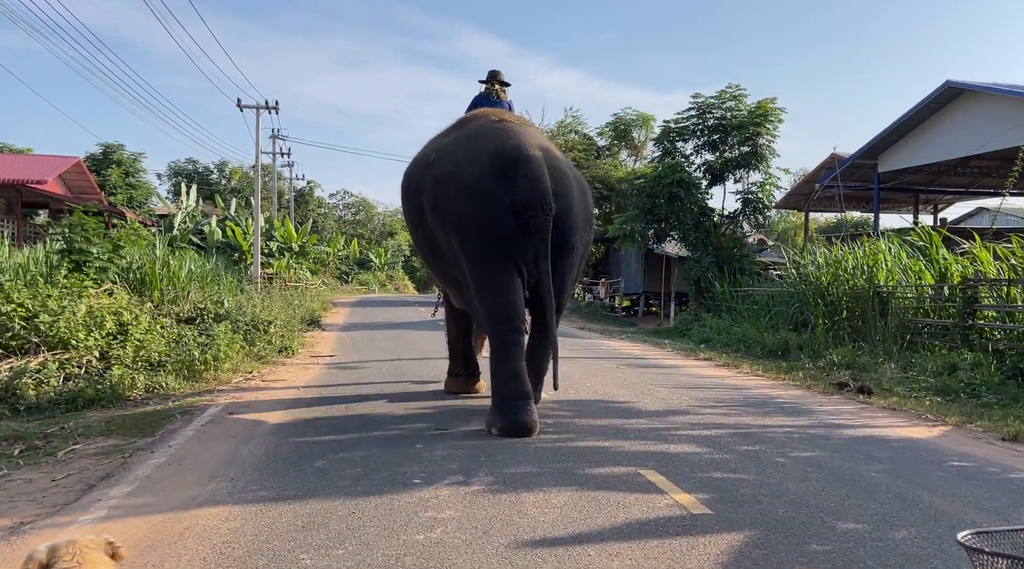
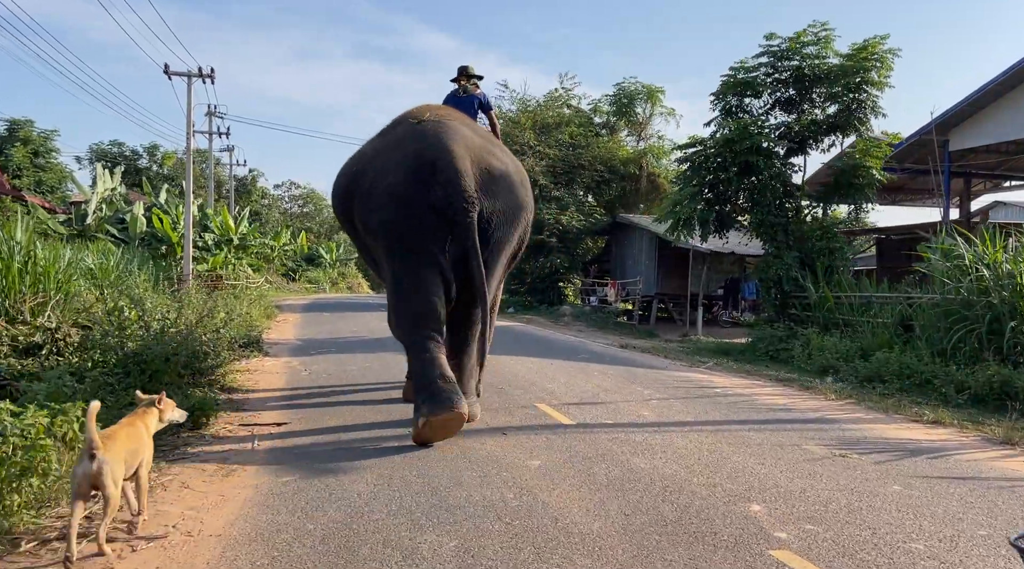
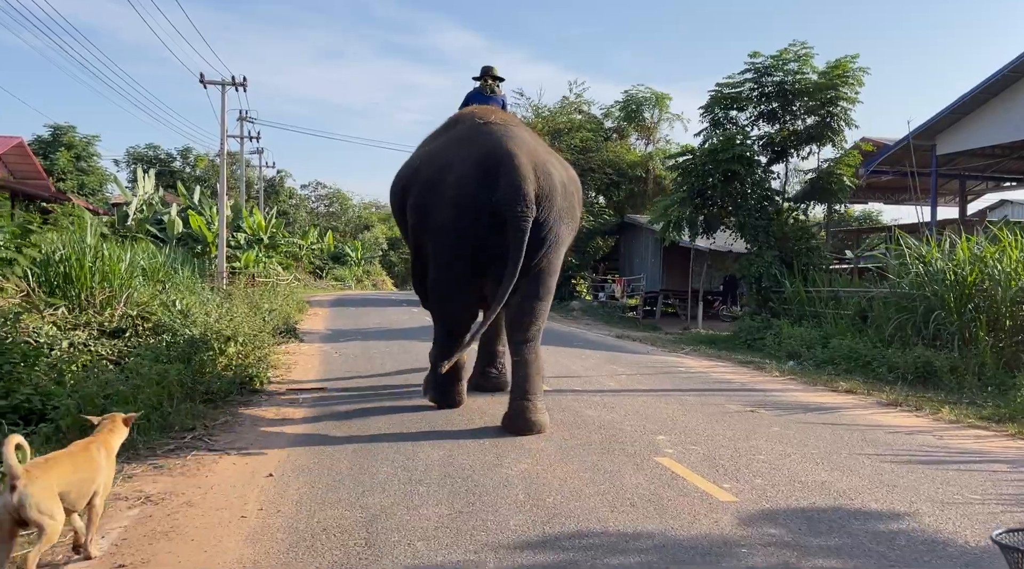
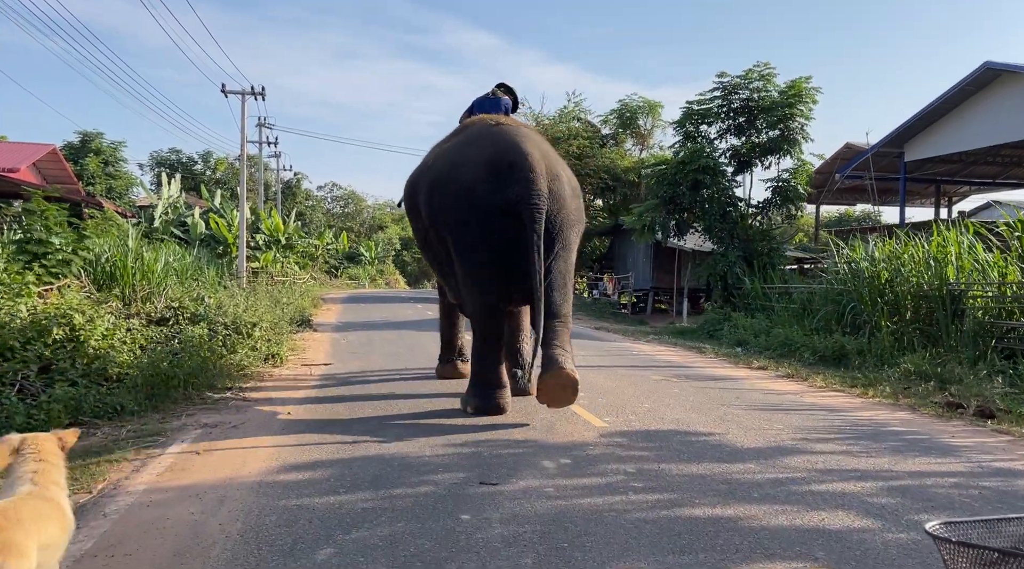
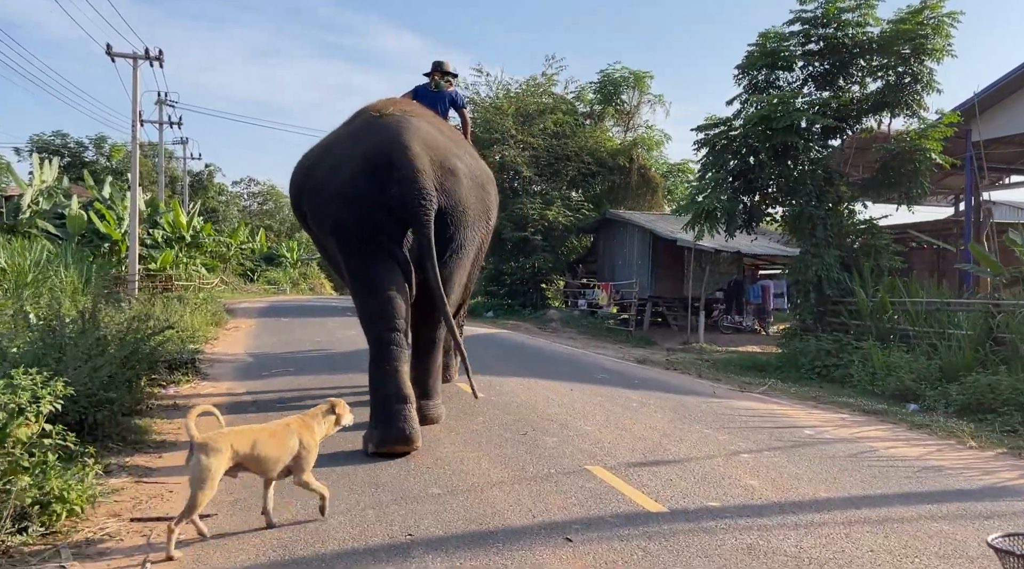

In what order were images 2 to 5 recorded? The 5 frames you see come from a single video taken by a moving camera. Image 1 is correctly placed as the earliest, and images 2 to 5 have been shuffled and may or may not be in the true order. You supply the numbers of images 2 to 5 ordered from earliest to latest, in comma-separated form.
4, 3, 2, 5
